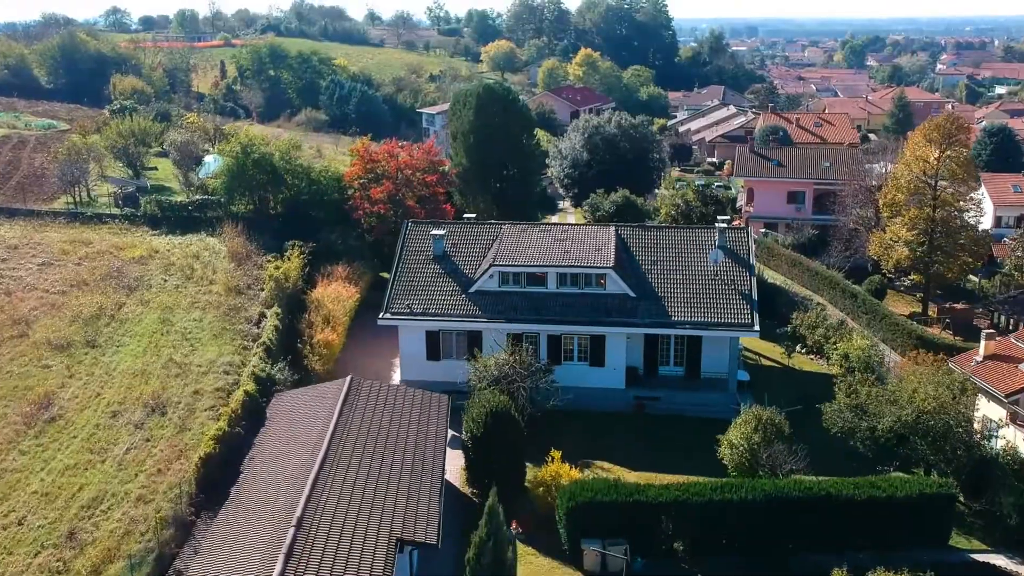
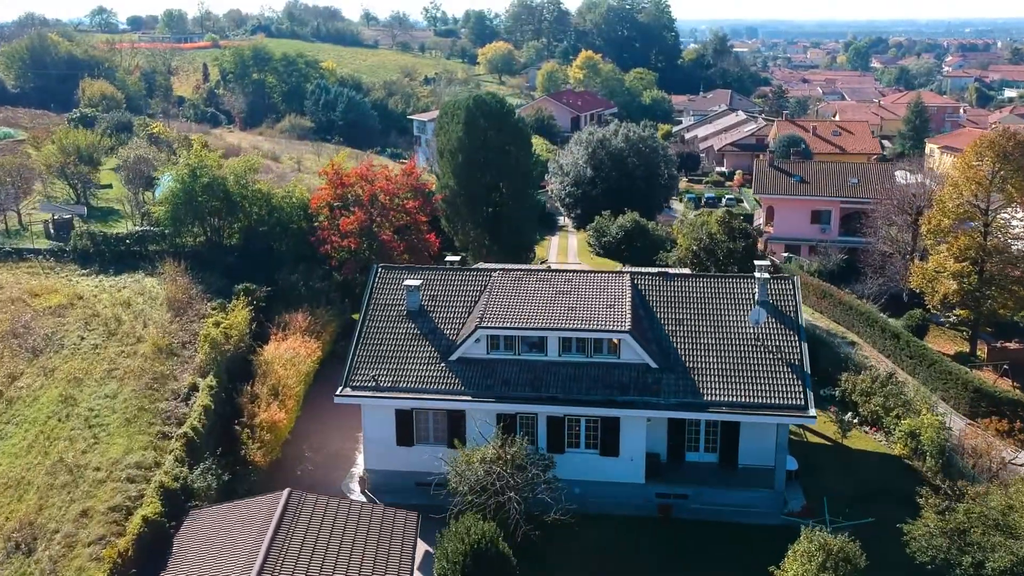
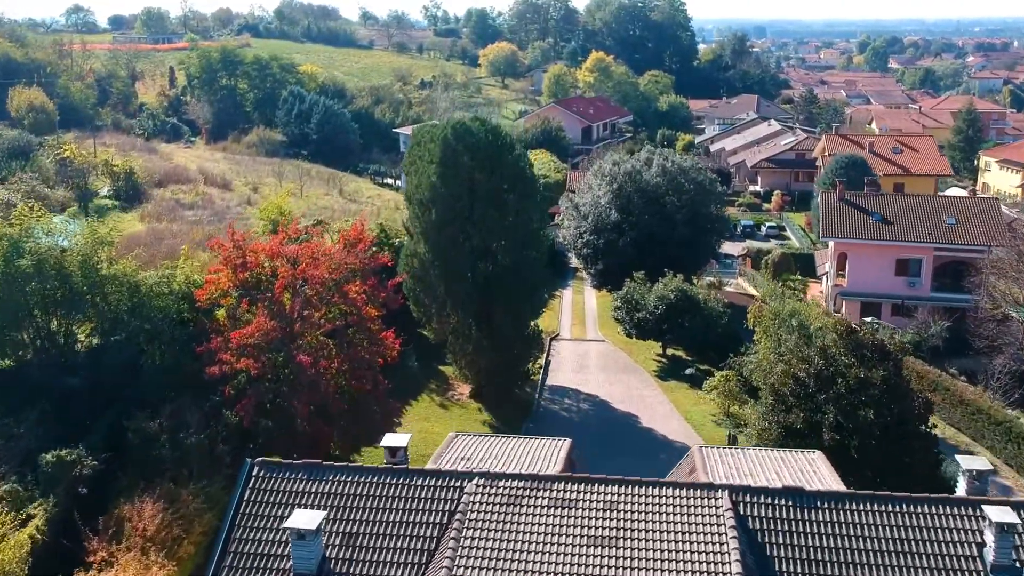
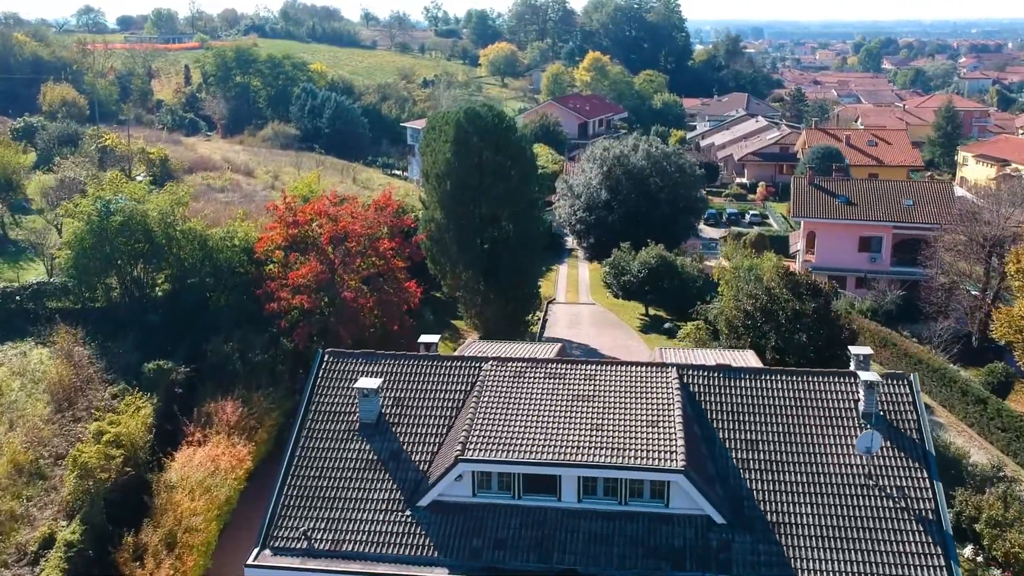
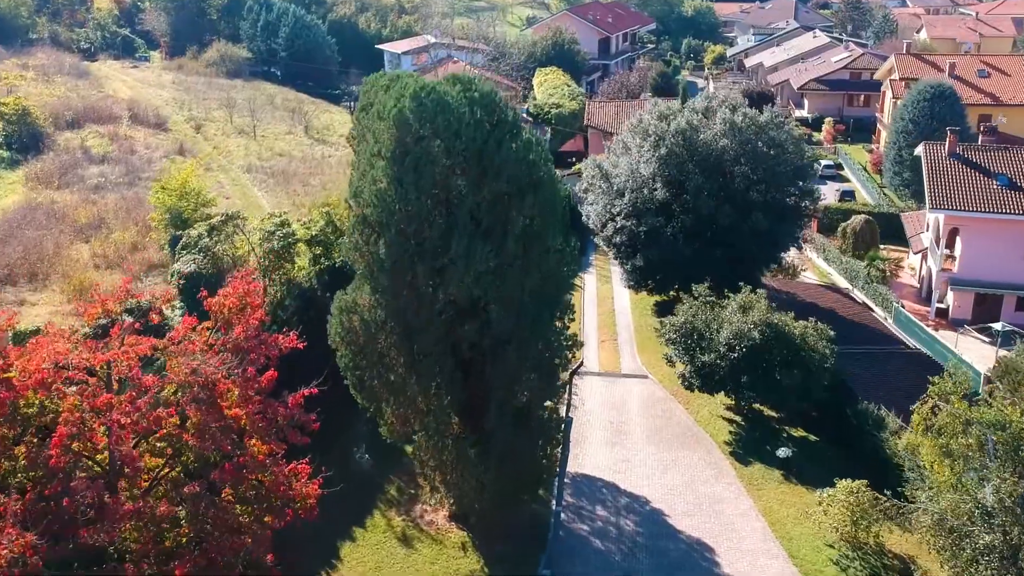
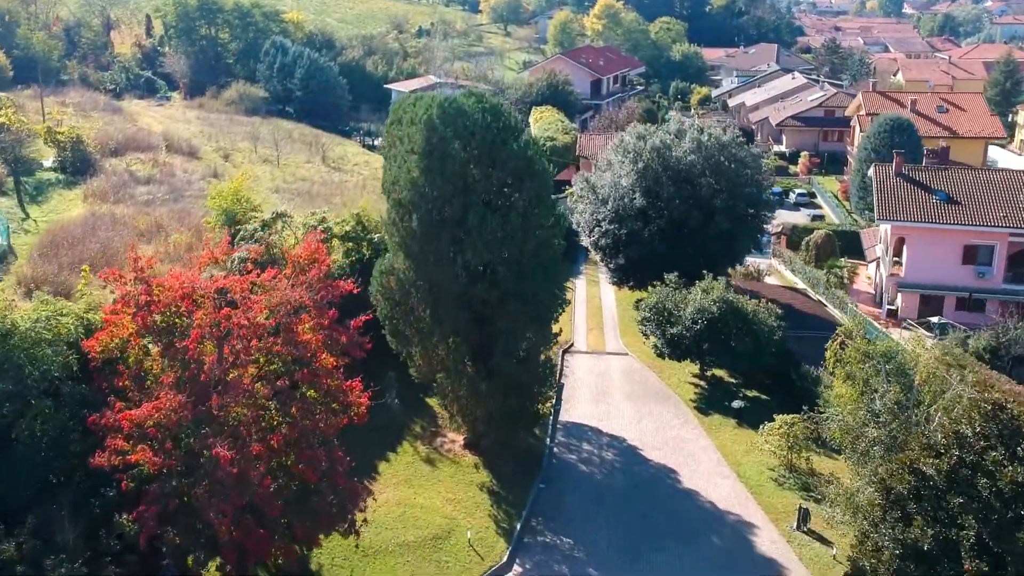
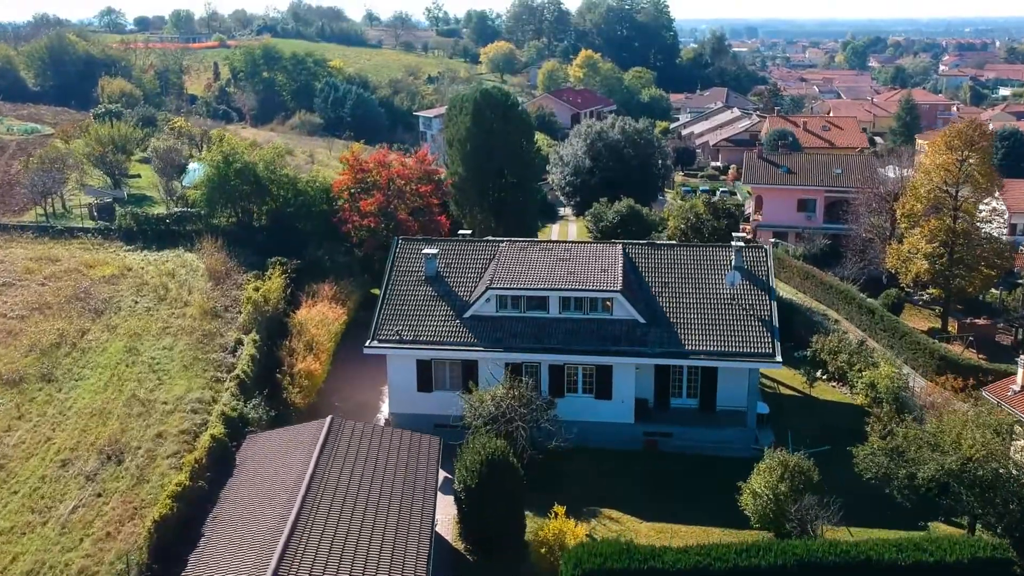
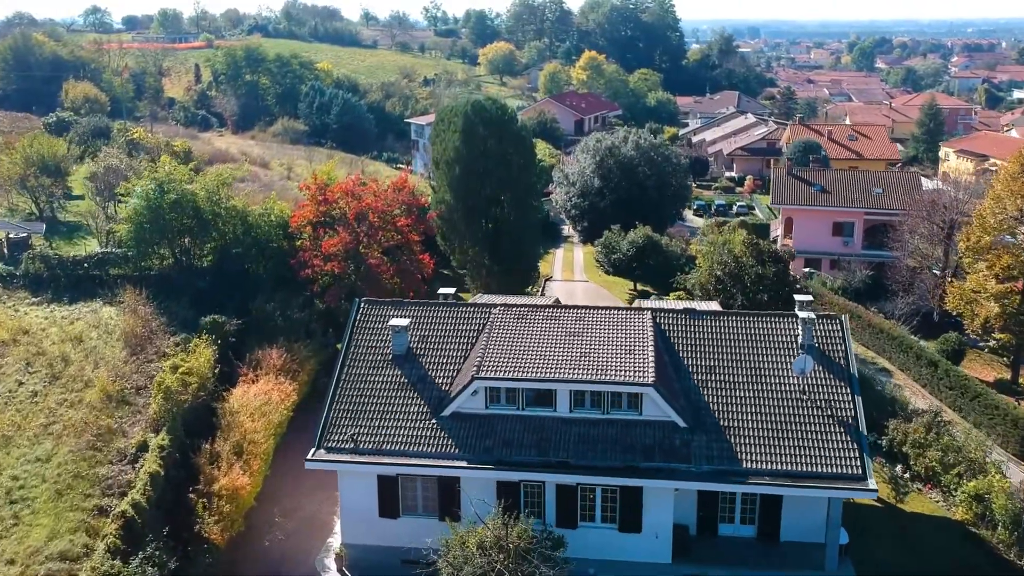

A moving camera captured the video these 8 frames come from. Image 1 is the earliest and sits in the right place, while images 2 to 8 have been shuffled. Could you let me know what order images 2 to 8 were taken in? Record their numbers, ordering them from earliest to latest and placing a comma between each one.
7, 2, 8, 4, 3, 6, 5
